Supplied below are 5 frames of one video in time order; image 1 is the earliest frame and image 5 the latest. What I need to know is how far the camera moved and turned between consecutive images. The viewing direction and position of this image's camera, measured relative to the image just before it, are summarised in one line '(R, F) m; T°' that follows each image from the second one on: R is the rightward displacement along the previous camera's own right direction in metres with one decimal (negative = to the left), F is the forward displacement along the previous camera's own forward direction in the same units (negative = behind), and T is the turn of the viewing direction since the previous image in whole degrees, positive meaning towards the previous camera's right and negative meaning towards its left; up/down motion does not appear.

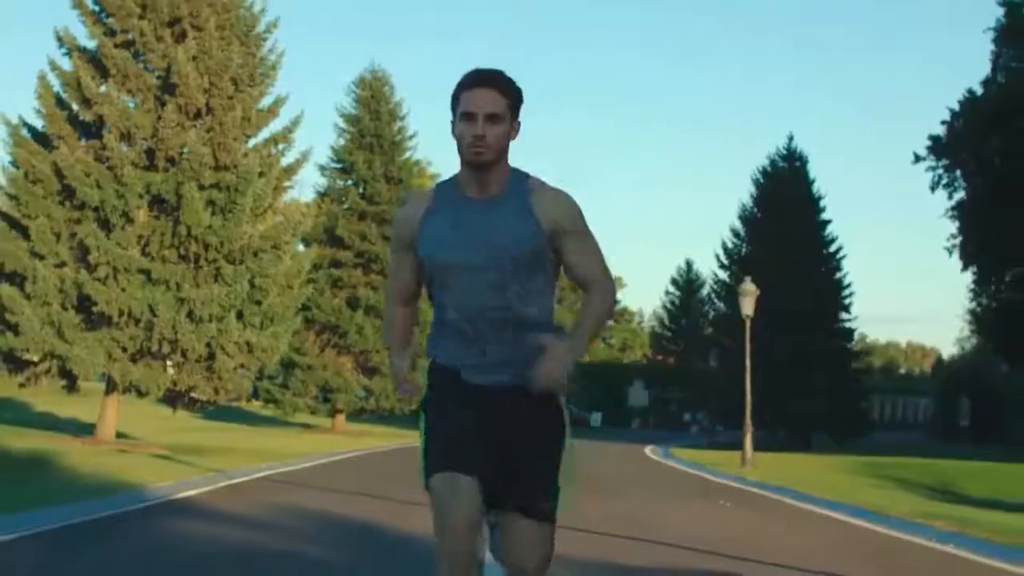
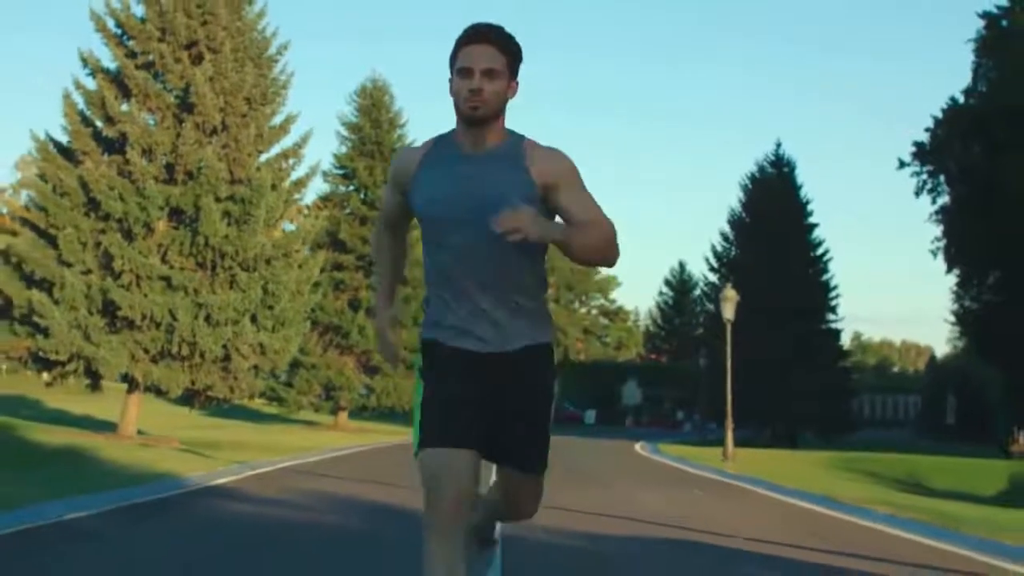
(0.0, -1.8) m; 0°
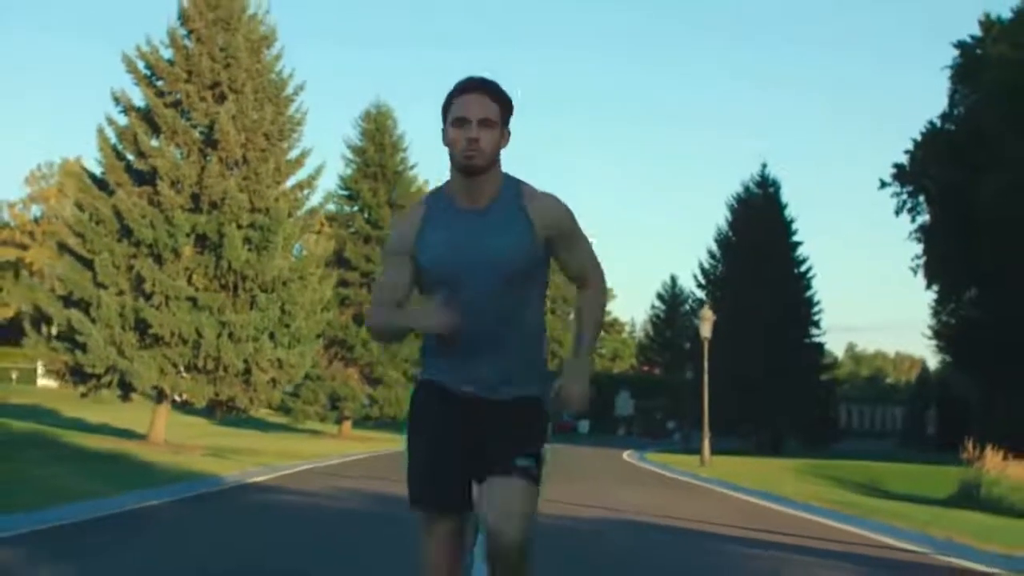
(0.0, -2.6) m; 0°
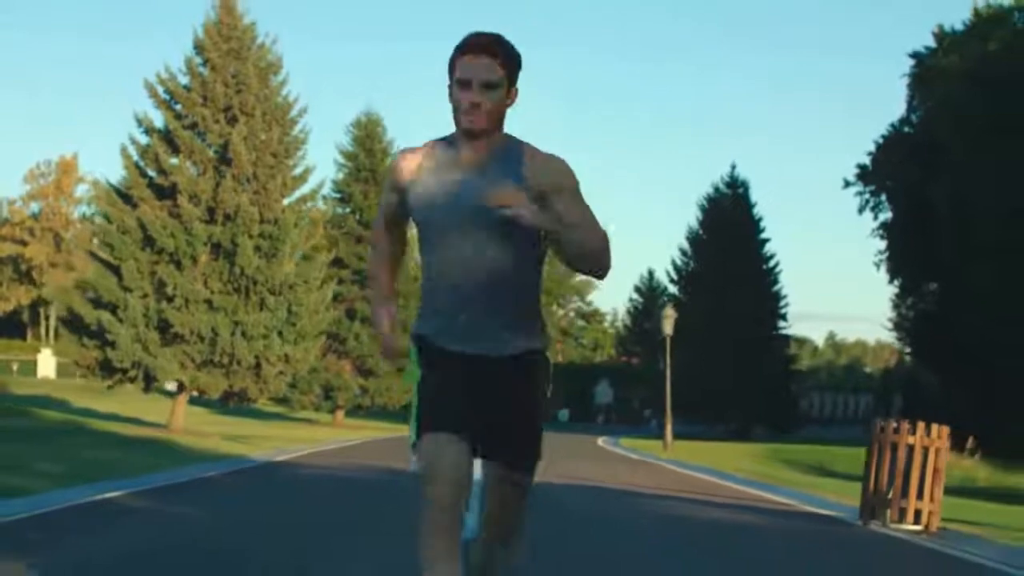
(0.0, -3.5) m; +1°
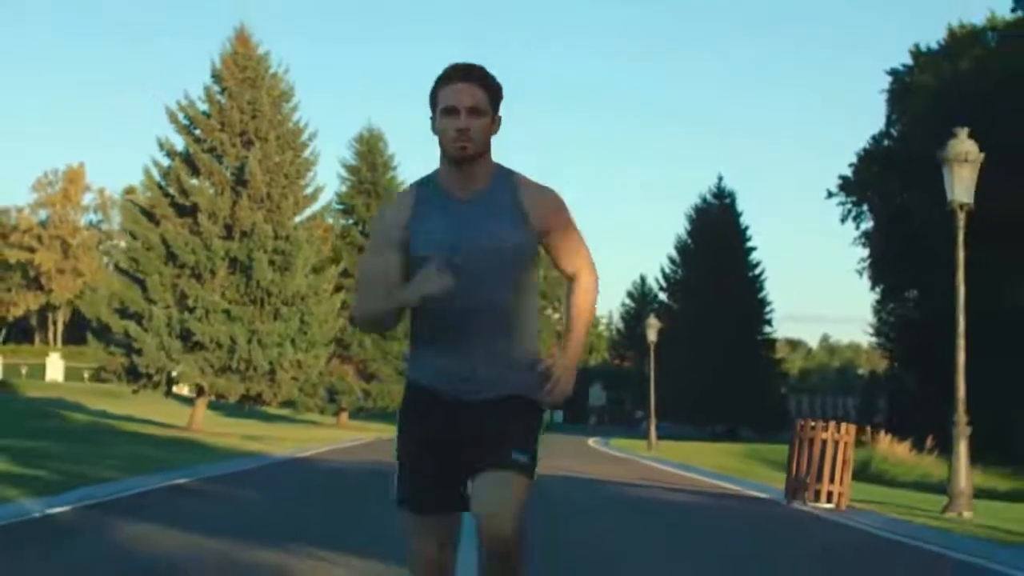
(0.0, -2.6) m; 0°
